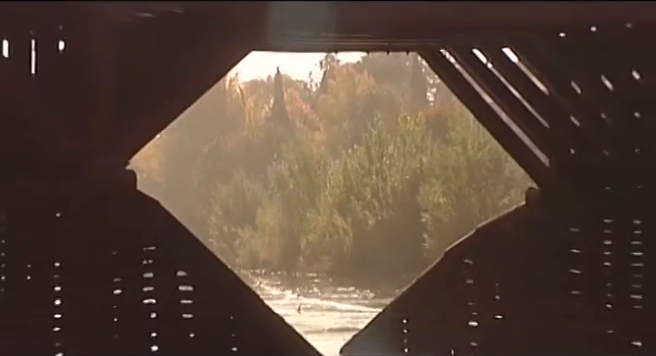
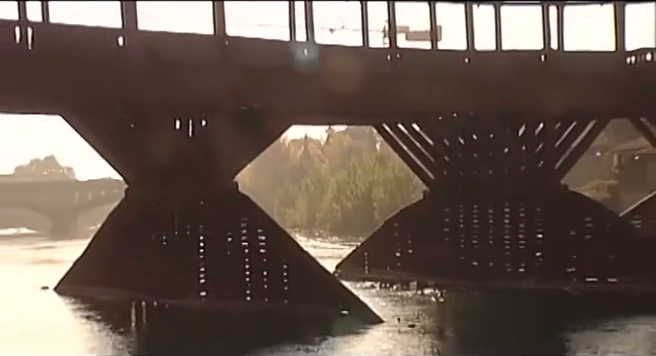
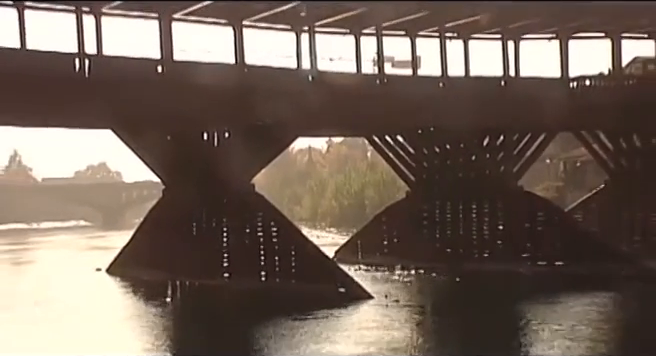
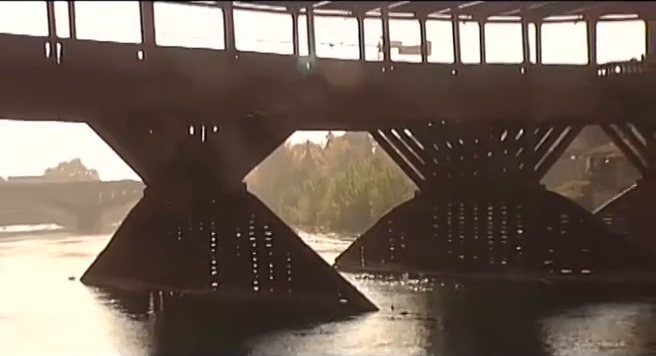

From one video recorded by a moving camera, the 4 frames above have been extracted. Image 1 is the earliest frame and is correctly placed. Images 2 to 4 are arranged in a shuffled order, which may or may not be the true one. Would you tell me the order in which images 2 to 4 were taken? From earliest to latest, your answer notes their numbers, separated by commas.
2, 4, 3
